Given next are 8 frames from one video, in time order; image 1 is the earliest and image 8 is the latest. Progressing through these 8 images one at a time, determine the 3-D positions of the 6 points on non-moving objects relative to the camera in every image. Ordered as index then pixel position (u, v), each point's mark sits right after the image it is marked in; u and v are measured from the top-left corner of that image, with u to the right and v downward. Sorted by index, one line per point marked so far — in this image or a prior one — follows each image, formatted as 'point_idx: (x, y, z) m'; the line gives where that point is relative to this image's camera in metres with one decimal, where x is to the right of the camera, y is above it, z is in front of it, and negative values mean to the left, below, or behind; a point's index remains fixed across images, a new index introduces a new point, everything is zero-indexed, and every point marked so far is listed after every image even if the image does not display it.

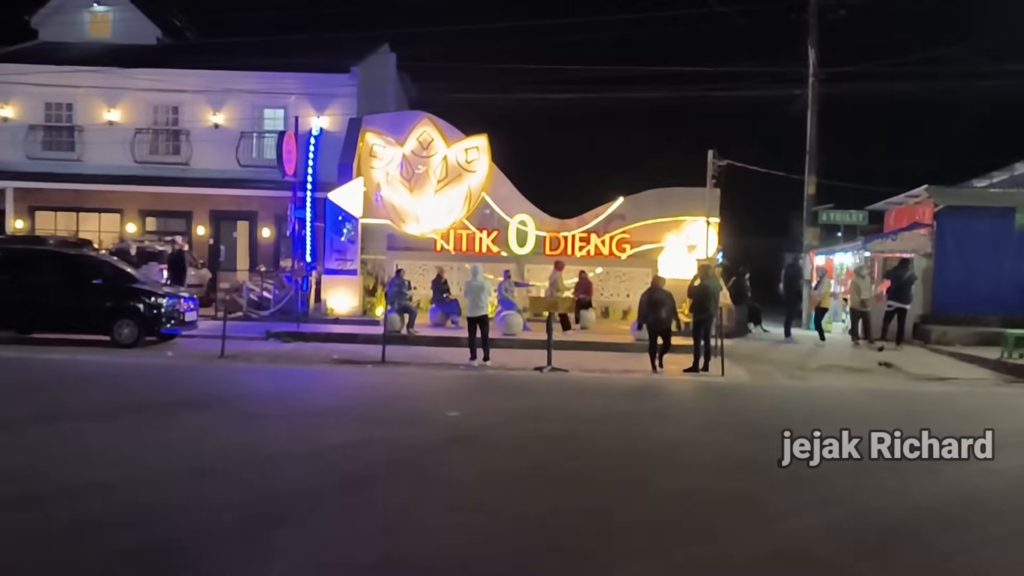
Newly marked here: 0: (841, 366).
0: (+6.4, -1.5, +17.9) m
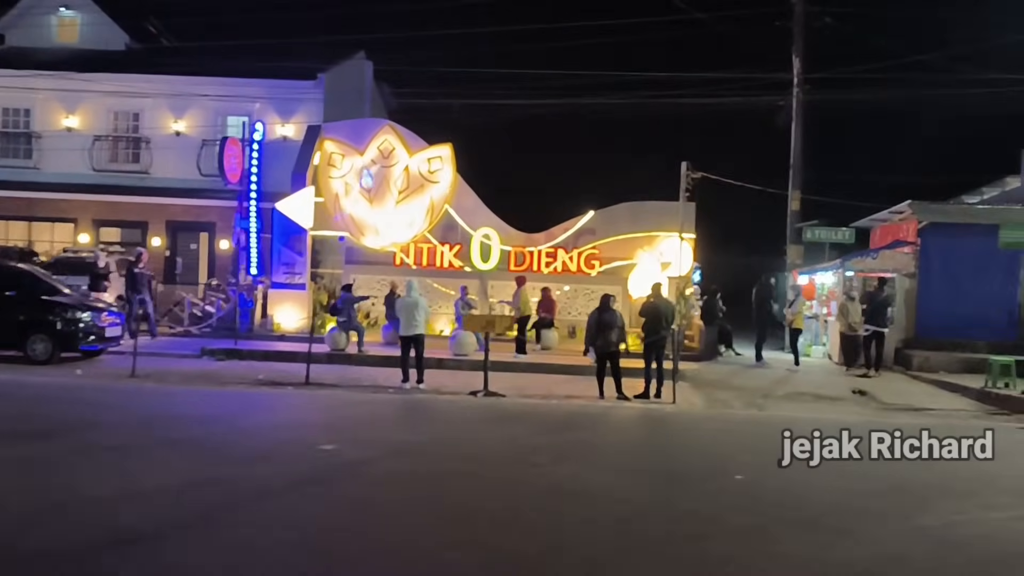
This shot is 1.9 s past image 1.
0: (+5.3, -1.9, +16.6) m
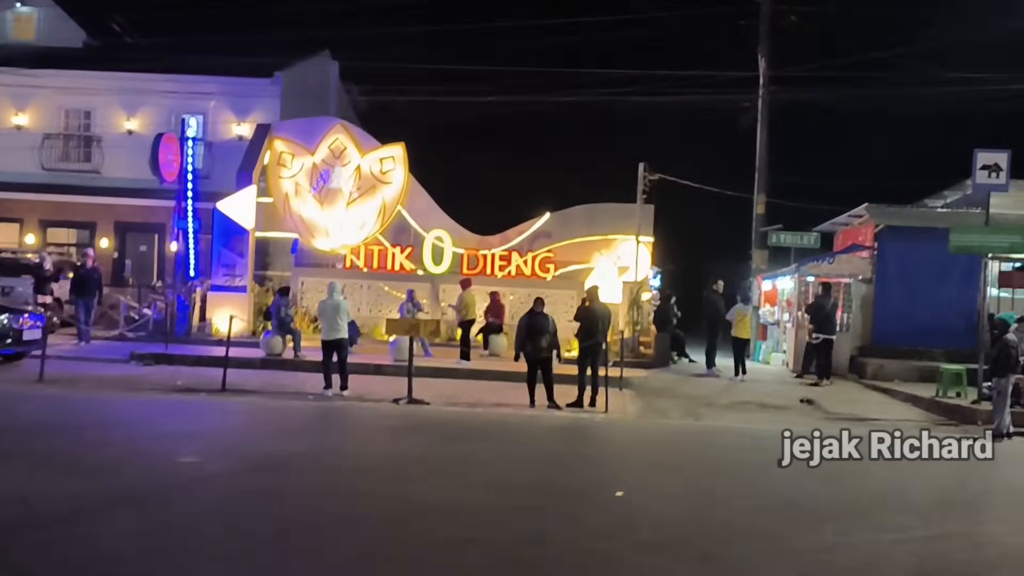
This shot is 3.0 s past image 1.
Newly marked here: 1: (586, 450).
0: (+4.2, -2.0, +16.0) m
1: (+0.9, -1.9, +10.8) m
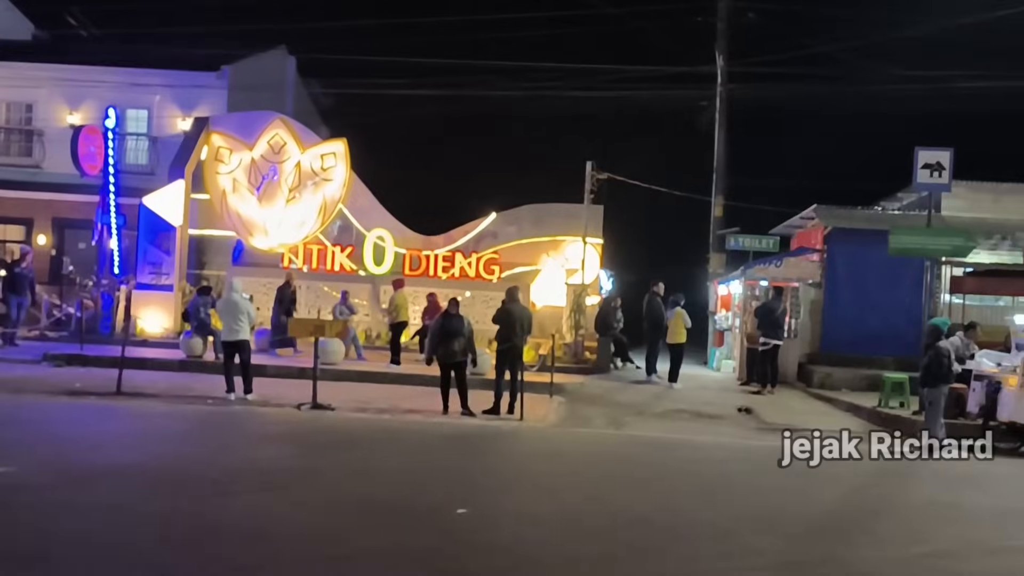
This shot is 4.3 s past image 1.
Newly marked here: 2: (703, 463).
0: (+2.9, -2.0, +15.2) m
1: (-0.4, -1.9, +10.0) m
2: (+2.1, -1.9, +10.2) m
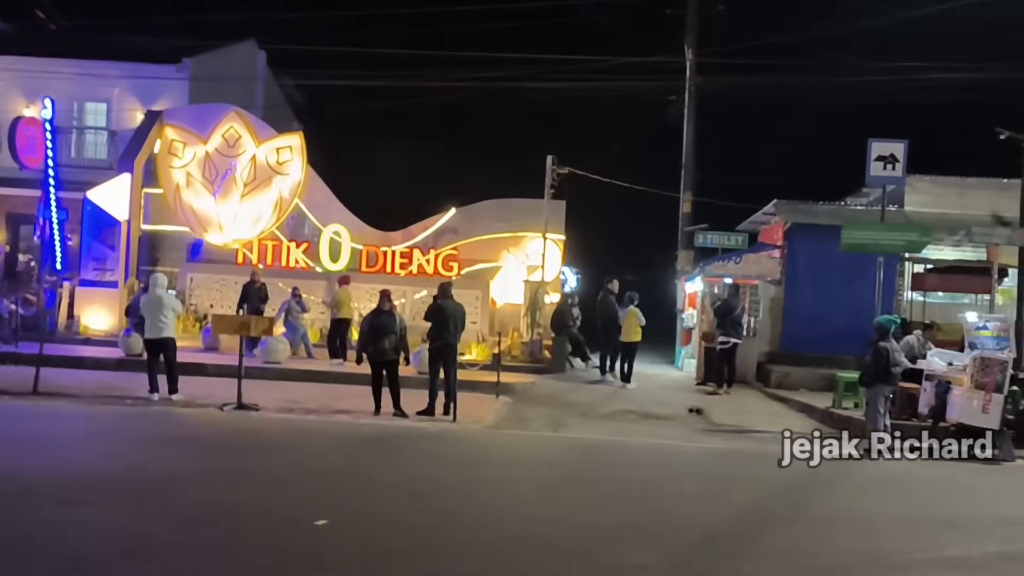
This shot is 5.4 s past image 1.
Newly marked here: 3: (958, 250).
0: (+2.0, -2.0, +14.7) m
1: (-1.3, -1.8, +9.5) m
2: (+1.2, -1.9, +9.7) m
3: (+8.2, +0.7, +17.0) m
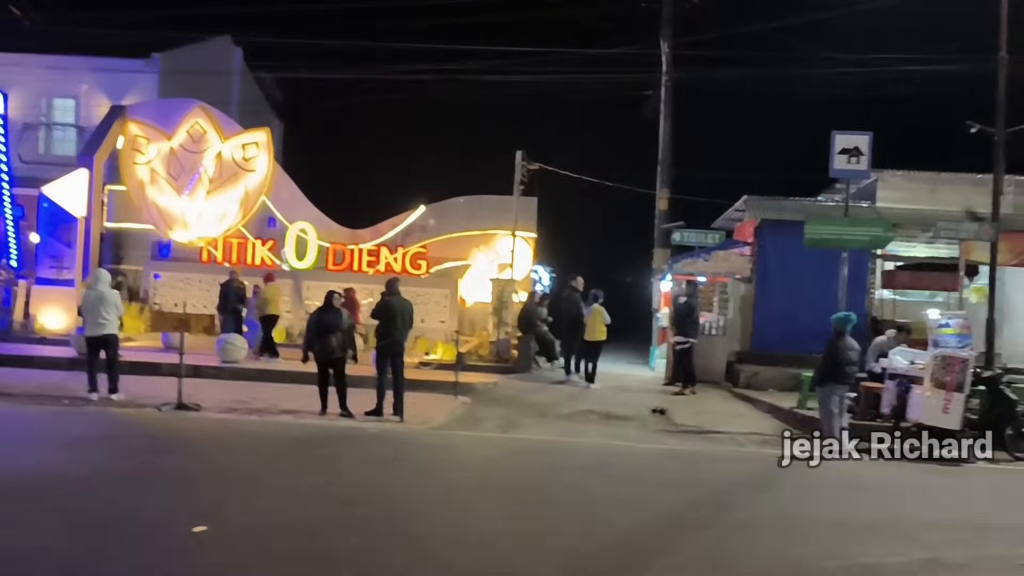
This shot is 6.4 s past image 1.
0: (+1.3, -1.9, +14.3) m
1: (-2.0, -1.8, +9.1) m
2: (+0.5, -1.8, +9.3) m
3: (+7.5, +0.7, +16.6) m
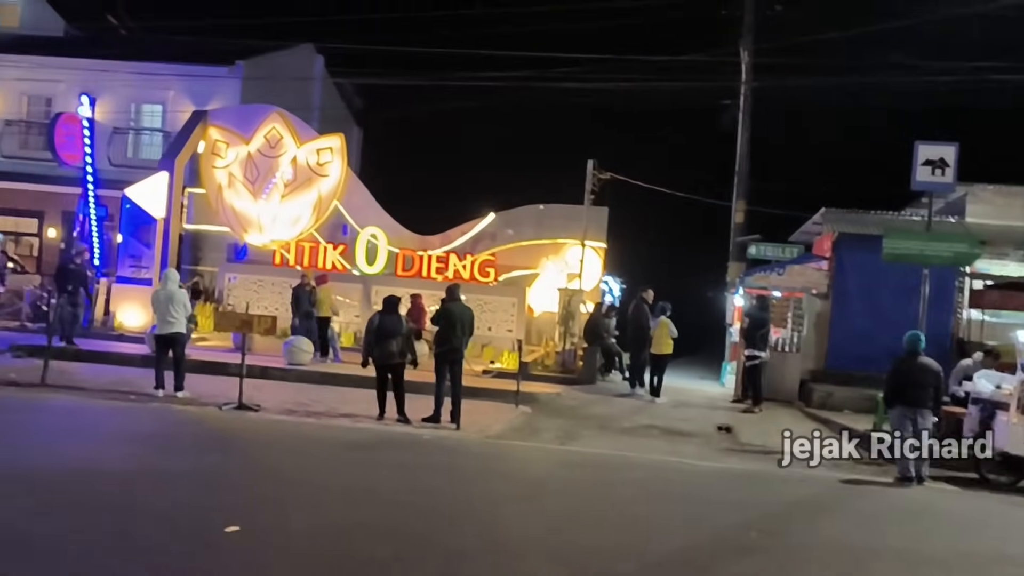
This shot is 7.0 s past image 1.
0: (+2.3, -2.1, +13.9) m
1: (-1.5, -1.8, +9.0) m
2: (+1.0, -1.9, +9.0) m
3: (+8.7, +0.4, +15.7) m
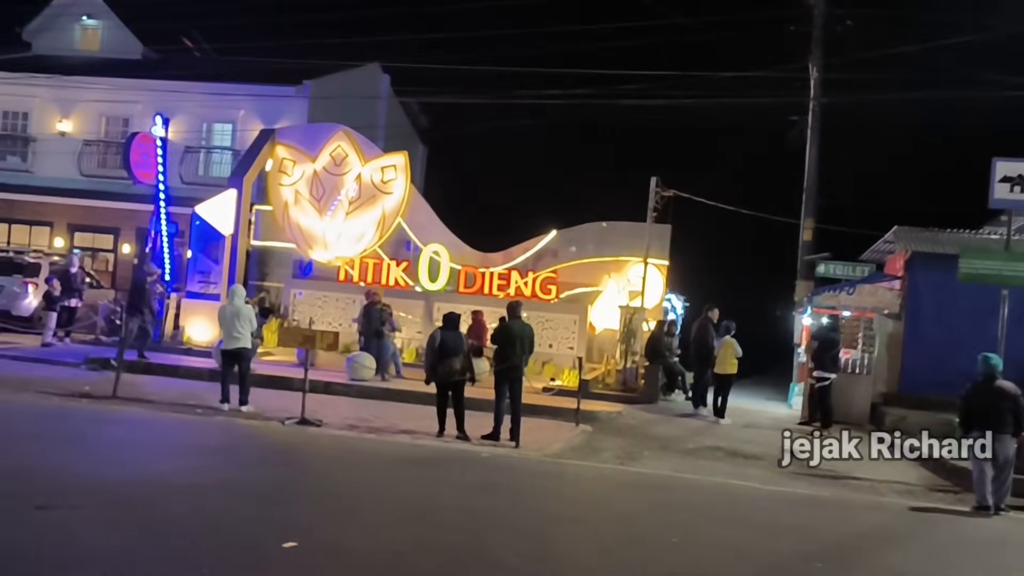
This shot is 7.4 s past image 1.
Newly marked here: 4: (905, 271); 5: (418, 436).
0: (+3.1, -2.4, +13.6) m
1: (-0.9, -2.0, +9.0) m
2: (+1.6, -2.1, +8.8) m
3: (+9.7, 0.0, +15.0) m
4: (+6.8, +0.3, +16.1) m
5: (-1.3, -2.0, +12.3) m
